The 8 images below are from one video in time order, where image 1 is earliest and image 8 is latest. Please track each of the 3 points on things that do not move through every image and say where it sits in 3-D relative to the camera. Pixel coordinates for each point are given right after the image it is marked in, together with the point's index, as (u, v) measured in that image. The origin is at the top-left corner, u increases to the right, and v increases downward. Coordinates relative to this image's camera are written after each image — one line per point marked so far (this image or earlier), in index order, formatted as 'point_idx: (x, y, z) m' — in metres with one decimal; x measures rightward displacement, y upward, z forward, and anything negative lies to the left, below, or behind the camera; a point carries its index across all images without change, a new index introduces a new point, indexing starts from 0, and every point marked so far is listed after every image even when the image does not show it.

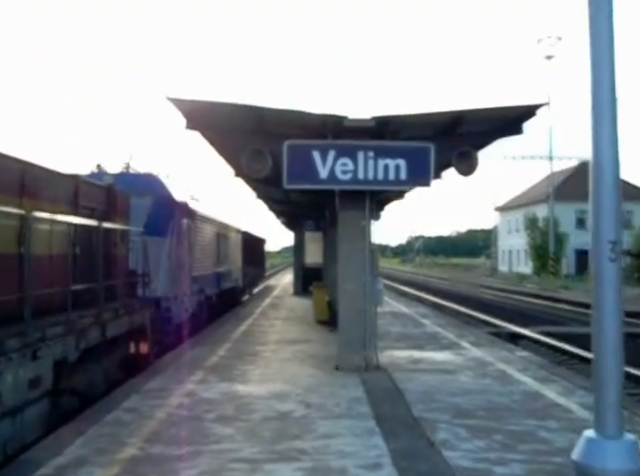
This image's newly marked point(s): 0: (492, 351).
0: (+3.2, -2.1, +17.1) m
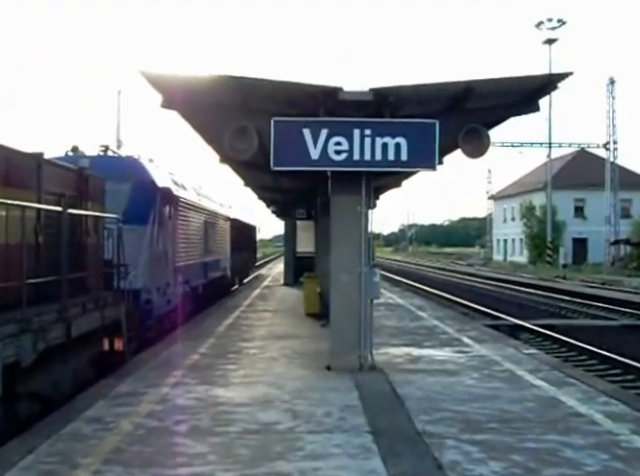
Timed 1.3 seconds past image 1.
0: (+3.0, -1.9, +15.8) m
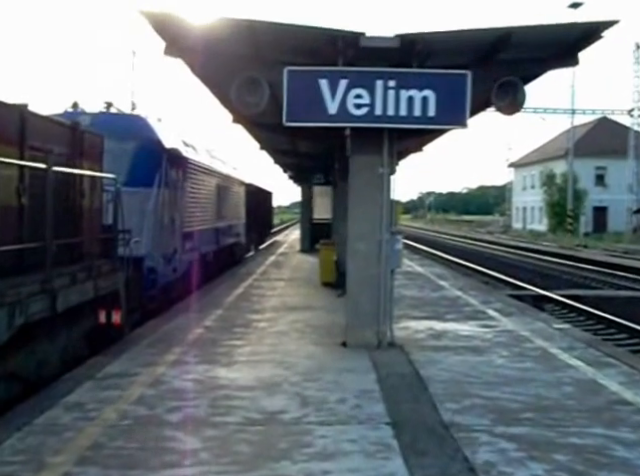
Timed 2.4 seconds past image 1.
0: (+3.3, -1.4, +14.7) m
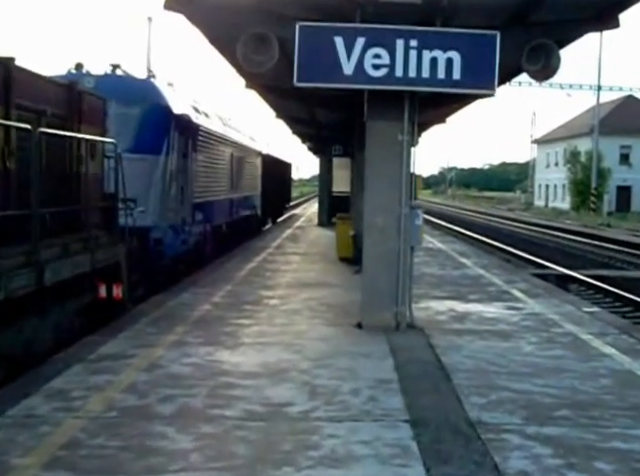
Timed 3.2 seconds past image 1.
0: (+3.5, -1.0, +13.8) m
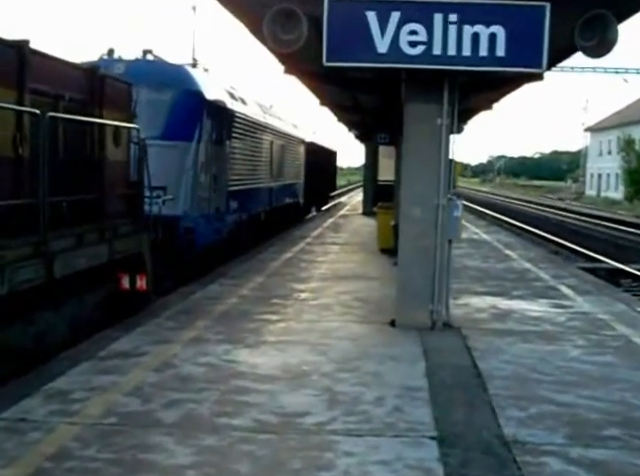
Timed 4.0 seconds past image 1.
0: (+4.0, -0.9, +12.9) m
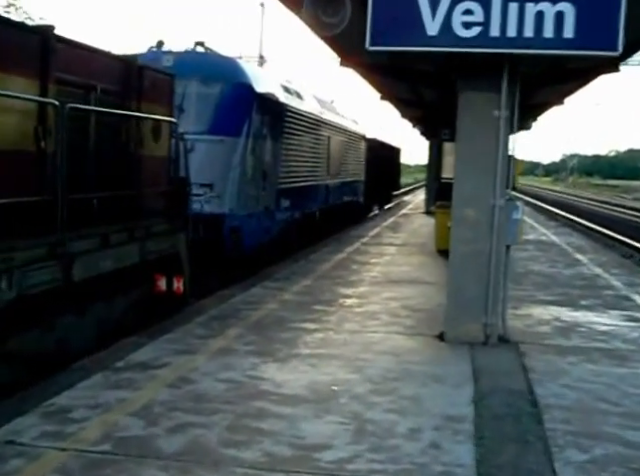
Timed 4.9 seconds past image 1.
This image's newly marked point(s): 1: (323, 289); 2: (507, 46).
0: (+4.6, -1.0, +11.8) m
1: (0.0, -0.7, +12.3) m
2: (+1.6, +1.7, +8.2) m
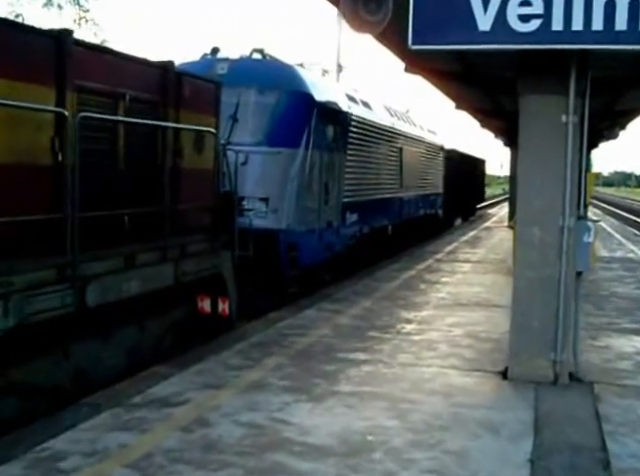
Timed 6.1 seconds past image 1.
0: (+5.3, -1.3, +10.4) m
1: (+0.8, -0.9, +11.4) m
2: (+2.0, +1.5, +7.1) m
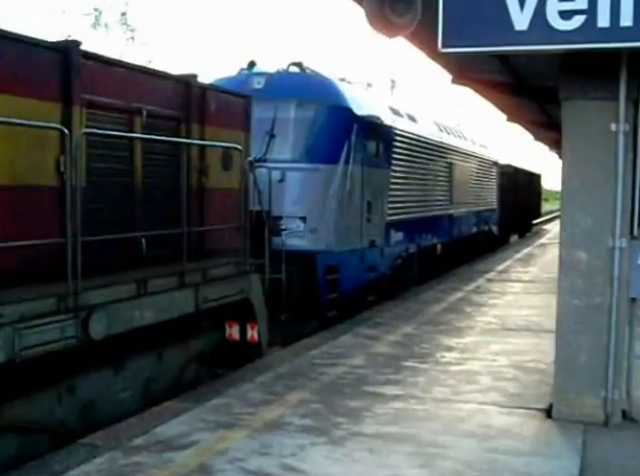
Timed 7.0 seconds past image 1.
0: (+5.6, -1.5, +9.4) m
1: (+1.2, -1.2, +10.7) m
2: (+2.1, +1.3, +6.4) m
